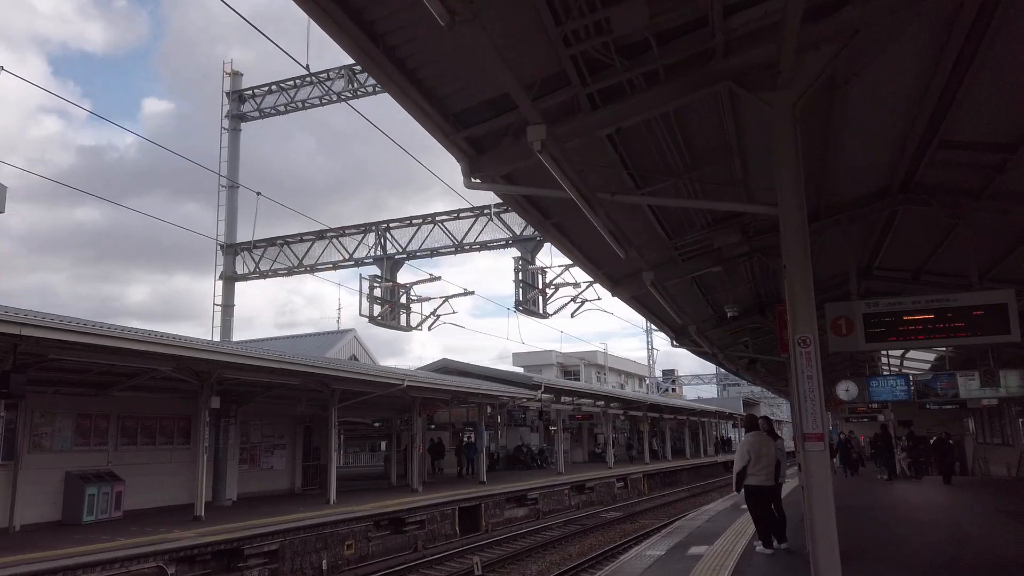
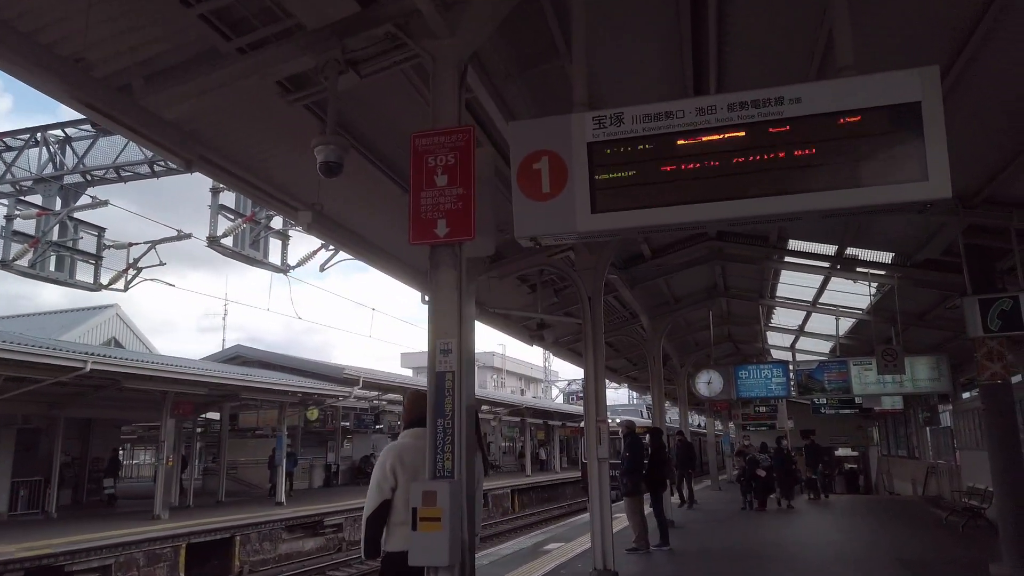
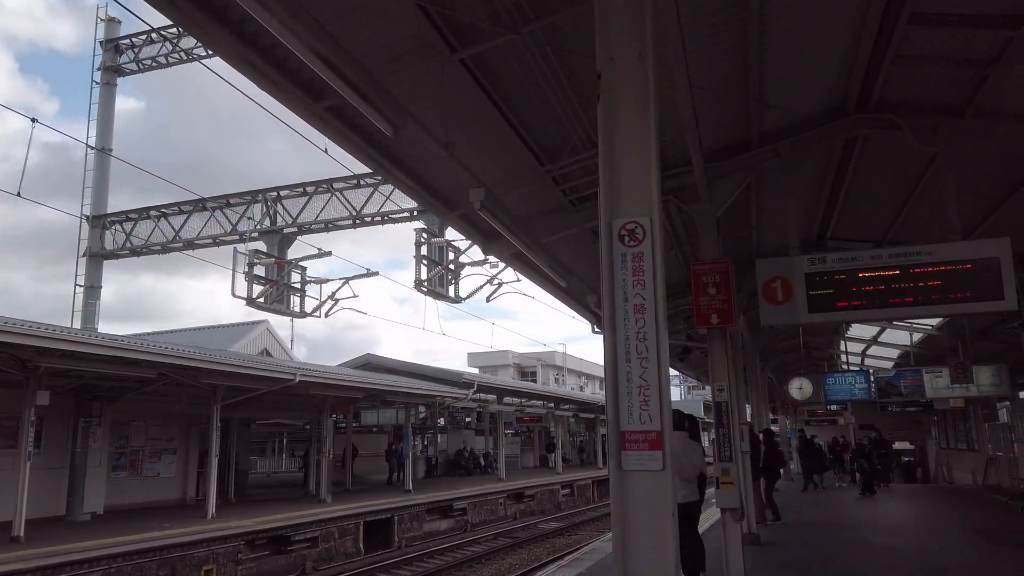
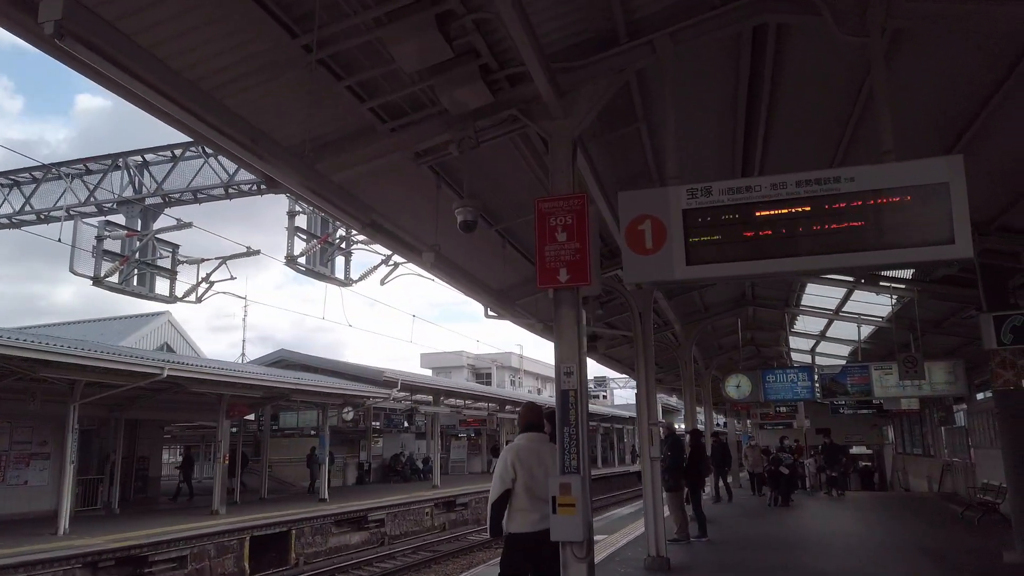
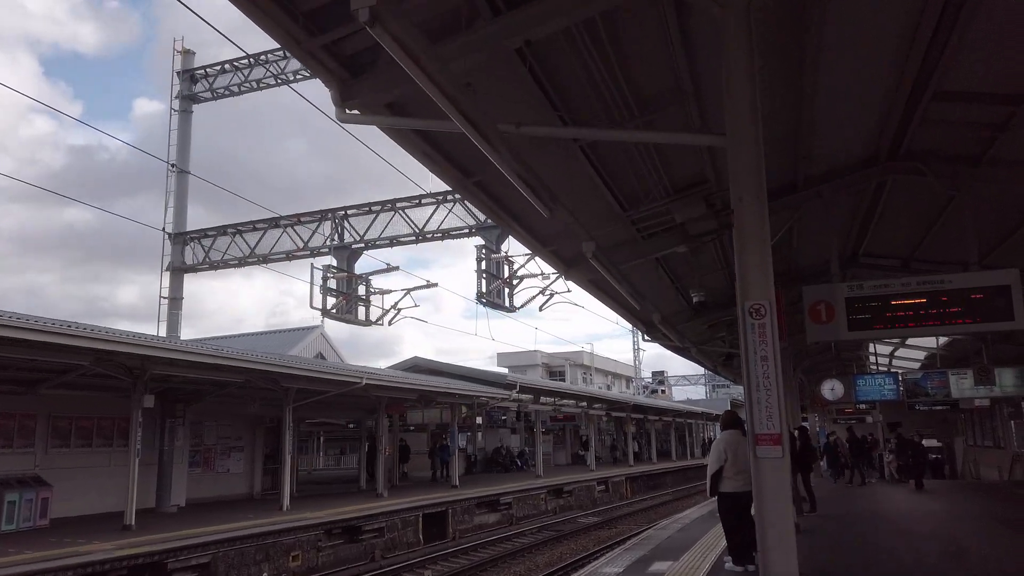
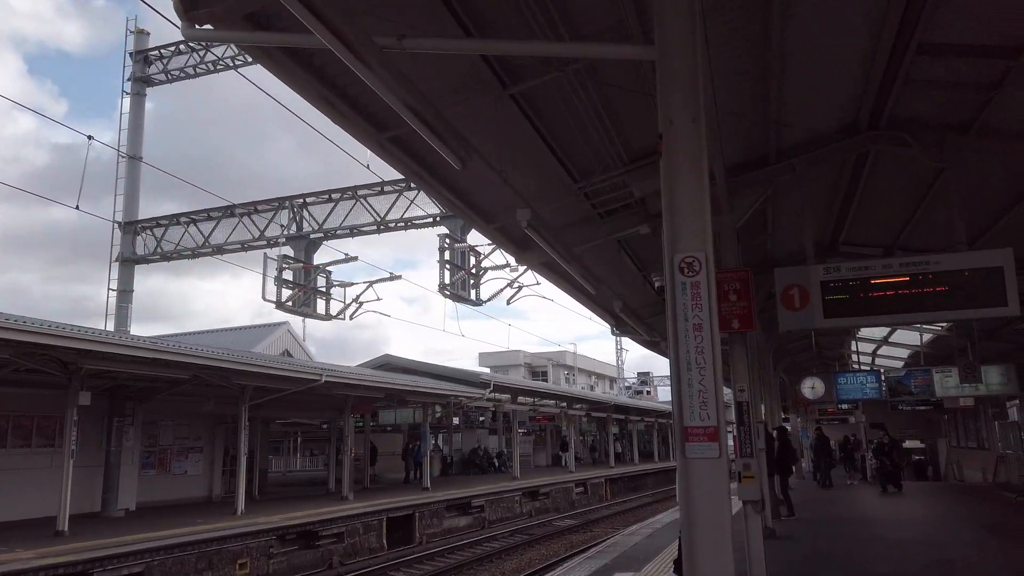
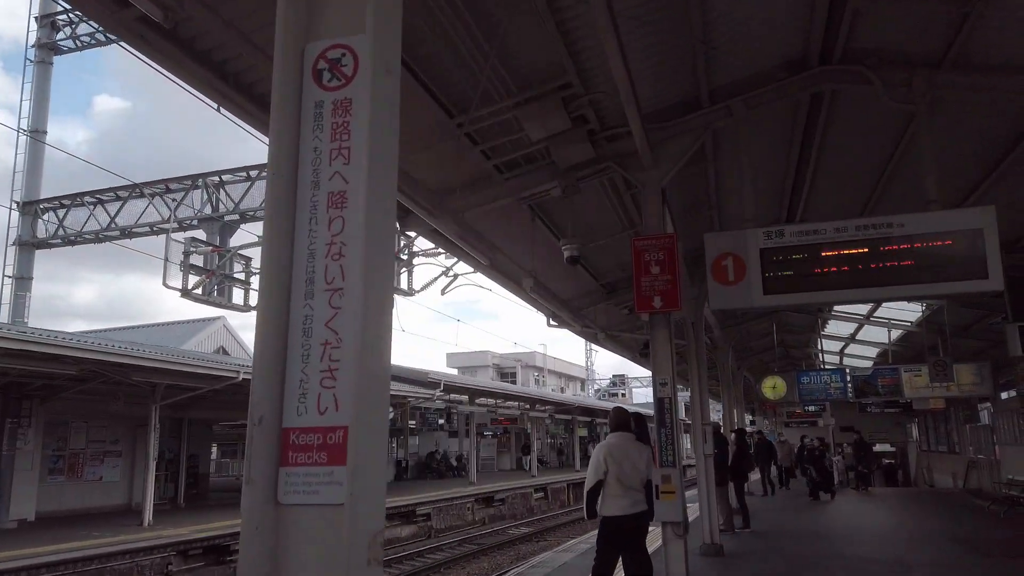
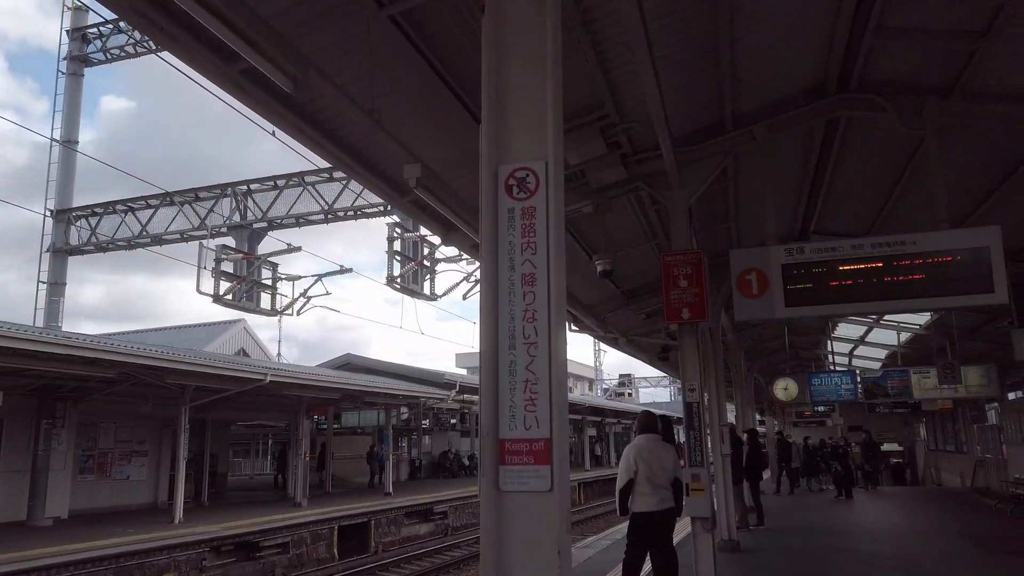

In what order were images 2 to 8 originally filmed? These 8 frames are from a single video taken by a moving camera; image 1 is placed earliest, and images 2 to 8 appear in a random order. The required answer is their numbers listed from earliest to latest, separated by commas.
5, 6, 3, 8, 7, 4, 2
